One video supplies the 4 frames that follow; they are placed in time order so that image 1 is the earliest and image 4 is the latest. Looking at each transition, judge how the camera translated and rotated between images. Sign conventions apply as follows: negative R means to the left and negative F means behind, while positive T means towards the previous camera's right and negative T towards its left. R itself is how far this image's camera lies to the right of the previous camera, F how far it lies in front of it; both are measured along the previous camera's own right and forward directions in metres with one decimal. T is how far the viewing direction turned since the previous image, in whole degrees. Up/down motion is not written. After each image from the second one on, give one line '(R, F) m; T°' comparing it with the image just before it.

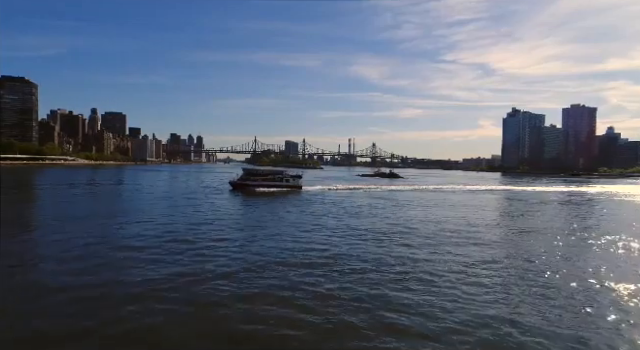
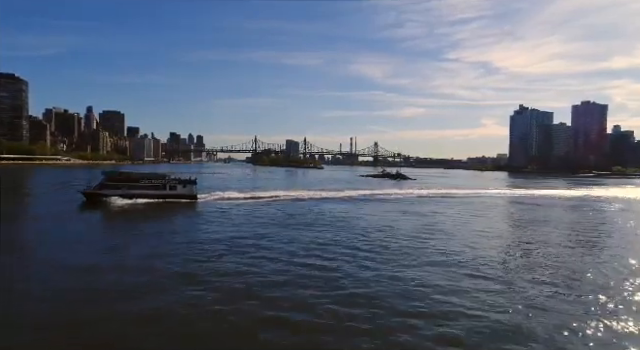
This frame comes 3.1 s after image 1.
(-0.1, +4.0) m; 0°
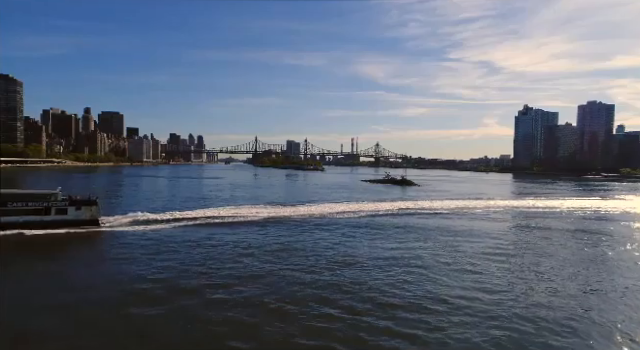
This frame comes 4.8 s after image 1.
(0.0, +2.4) m; 0°
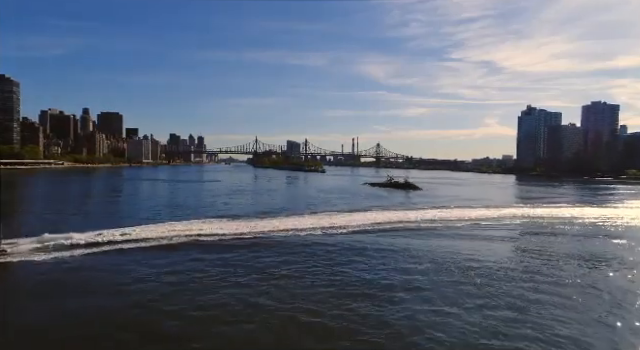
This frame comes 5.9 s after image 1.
(-0.1, +1.5) m; 0°
